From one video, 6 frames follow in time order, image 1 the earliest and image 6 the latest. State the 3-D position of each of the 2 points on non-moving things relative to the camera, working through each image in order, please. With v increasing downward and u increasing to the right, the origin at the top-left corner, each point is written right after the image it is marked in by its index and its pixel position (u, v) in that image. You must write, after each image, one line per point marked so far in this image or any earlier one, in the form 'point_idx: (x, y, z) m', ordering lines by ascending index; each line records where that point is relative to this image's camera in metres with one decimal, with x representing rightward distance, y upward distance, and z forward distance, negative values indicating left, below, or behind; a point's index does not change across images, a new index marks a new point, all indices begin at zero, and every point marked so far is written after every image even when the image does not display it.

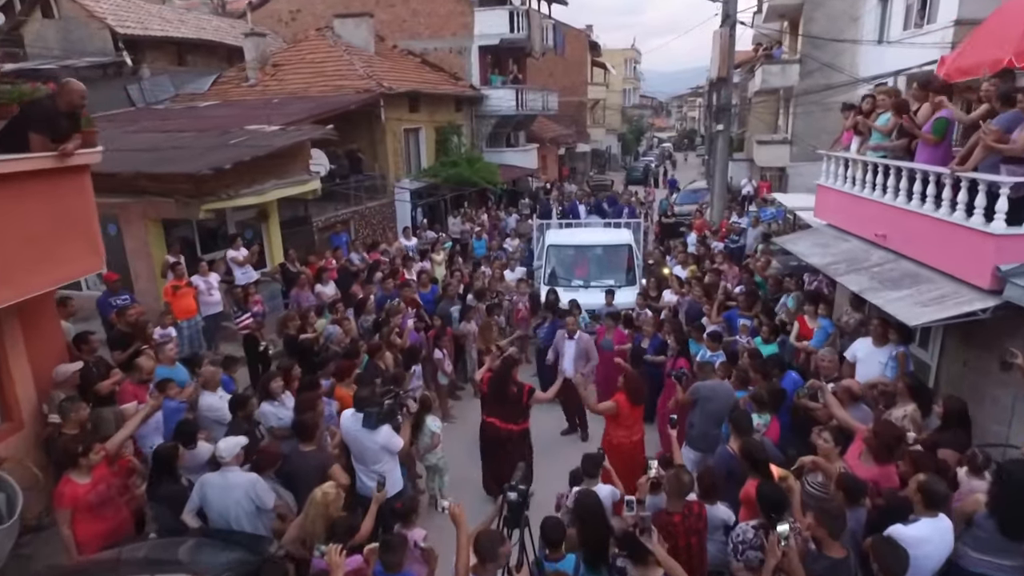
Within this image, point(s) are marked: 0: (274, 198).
0: (-4.5, +1.7, +12.0) m
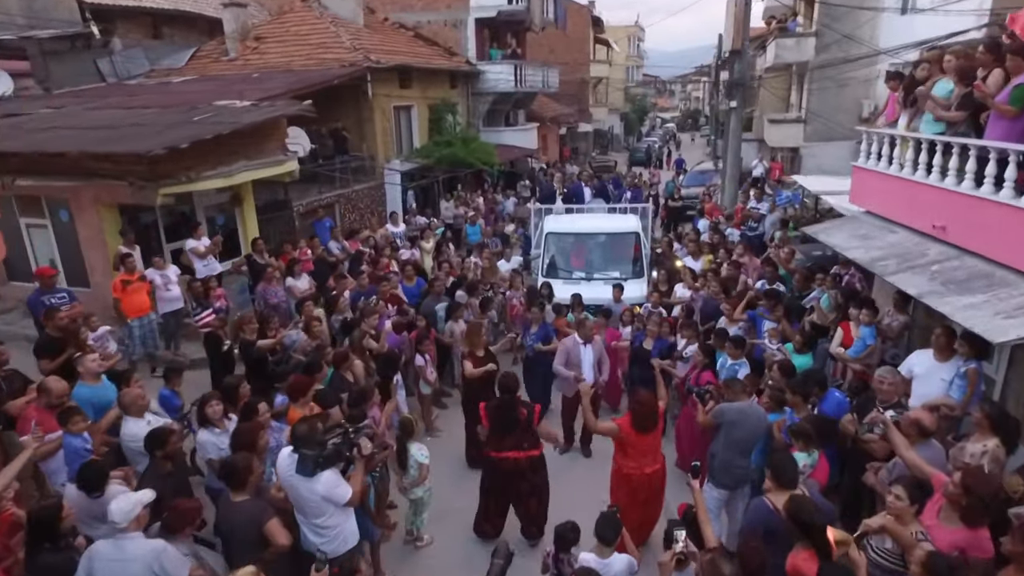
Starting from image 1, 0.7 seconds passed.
0: (-4.6, +1.8, +10.8) m
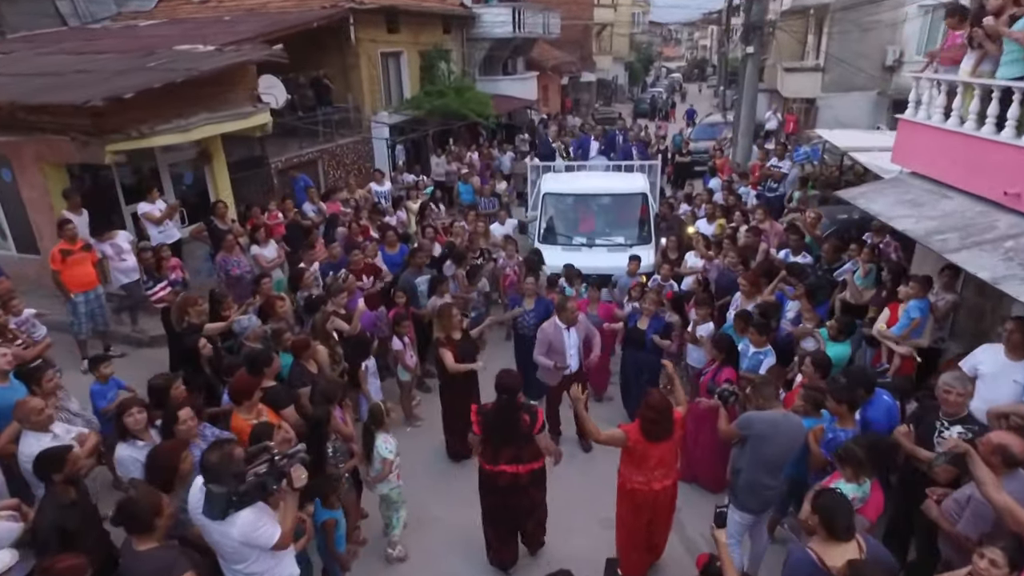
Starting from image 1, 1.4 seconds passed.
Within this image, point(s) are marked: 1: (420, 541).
0: (-4.7, +2.3, +9.7) m
1: (-0.8, -2.2, +5.6) m
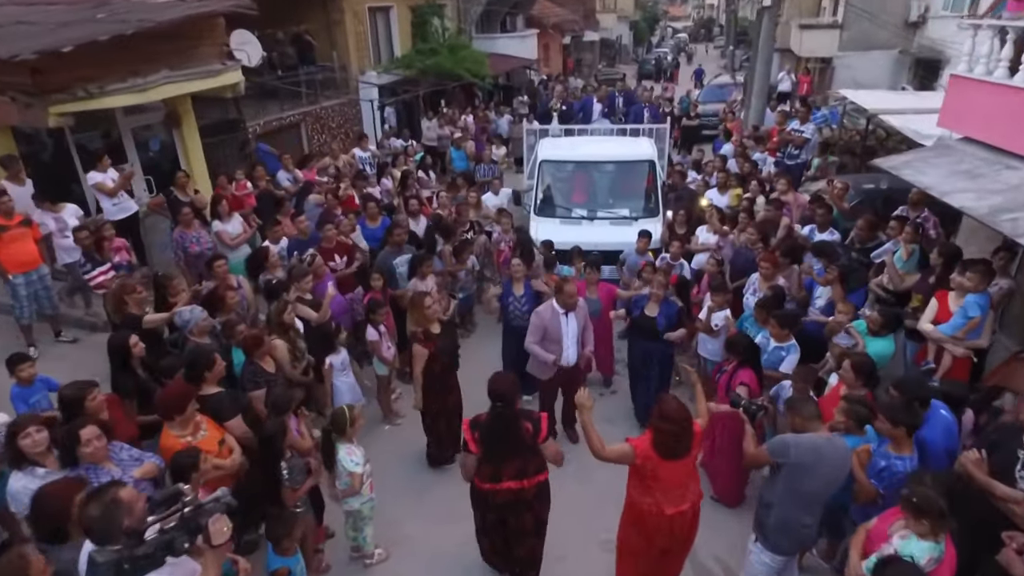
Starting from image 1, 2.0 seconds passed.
0: (-4.8, +2.7, +8.8) m
1: (-0.9, -2.1, +4.9) m
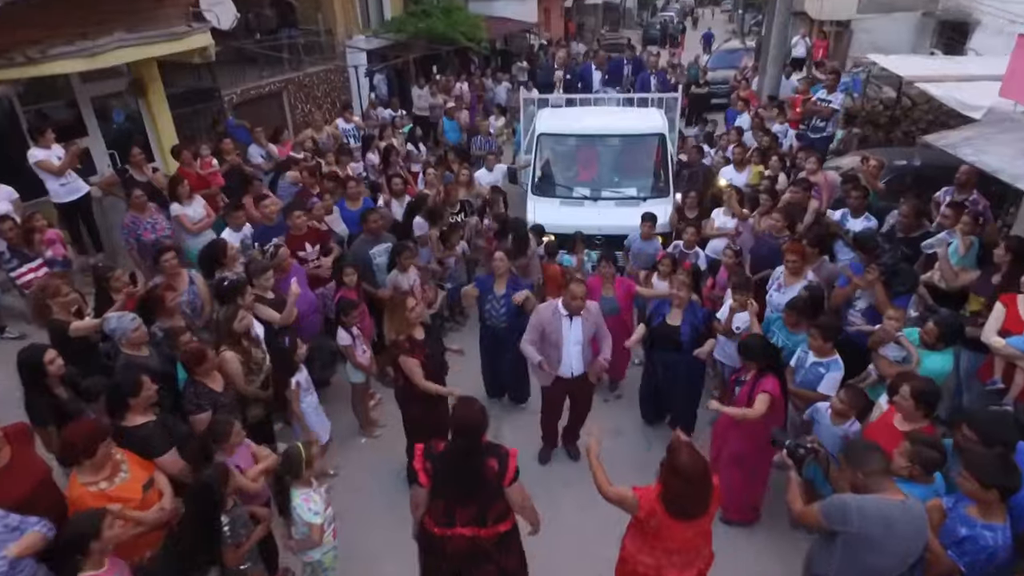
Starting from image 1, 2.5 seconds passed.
0: (-4.9, +2.8, +7.9) m
1: (-1.0, -2.2, +4.2) m
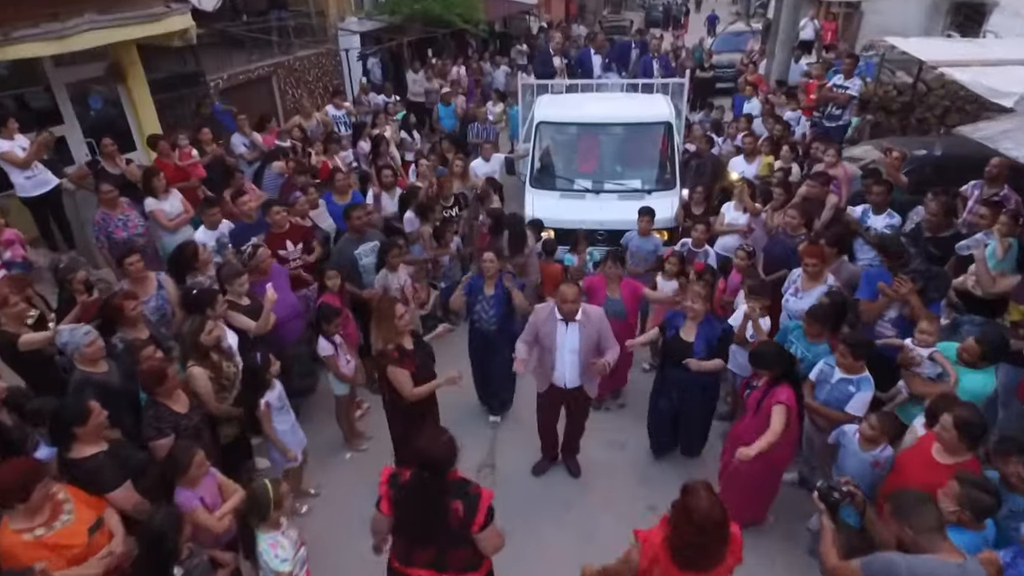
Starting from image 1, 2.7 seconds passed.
0: (-4.9, +2.8, +7.4) m
1: (-1.0, -2.2, +3.8) m
